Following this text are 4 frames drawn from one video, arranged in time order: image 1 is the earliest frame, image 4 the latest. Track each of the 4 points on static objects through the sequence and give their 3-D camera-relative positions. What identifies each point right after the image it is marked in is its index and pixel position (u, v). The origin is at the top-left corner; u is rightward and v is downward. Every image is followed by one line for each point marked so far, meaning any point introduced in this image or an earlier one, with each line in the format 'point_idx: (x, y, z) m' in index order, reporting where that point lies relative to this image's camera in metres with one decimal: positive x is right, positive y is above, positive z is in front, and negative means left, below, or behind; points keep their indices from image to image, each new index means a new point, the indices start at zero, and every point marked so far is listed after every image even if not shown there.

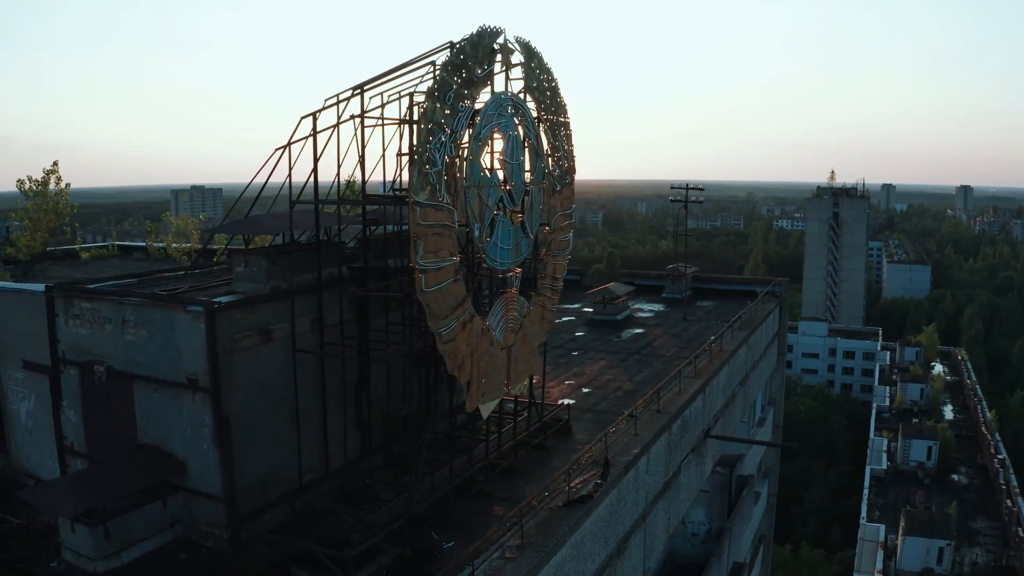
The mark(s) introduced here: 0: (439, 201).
0: (-1.0, +1.2, +10.5) m
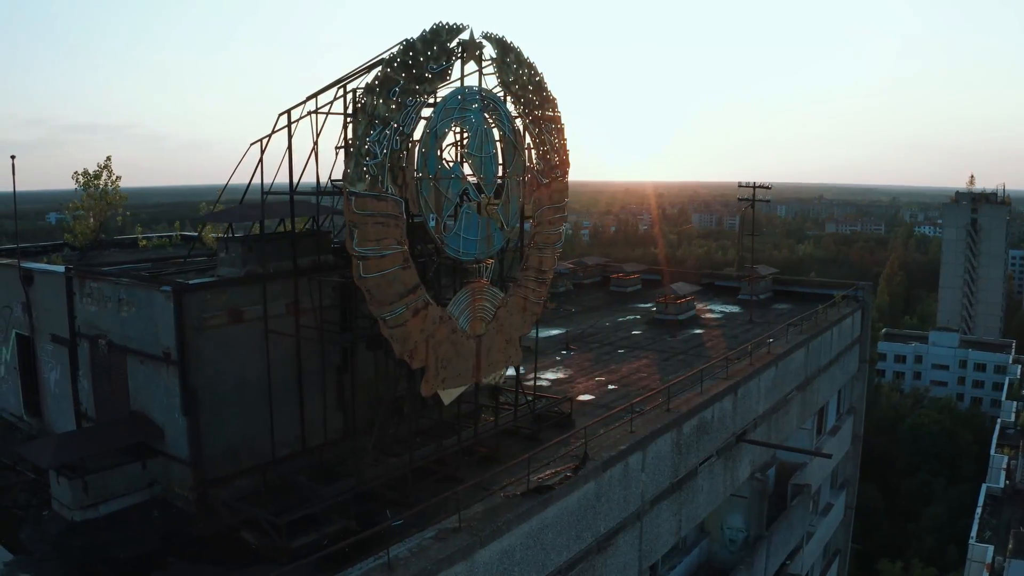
0: (-1.9, +1.4, +11.0) m
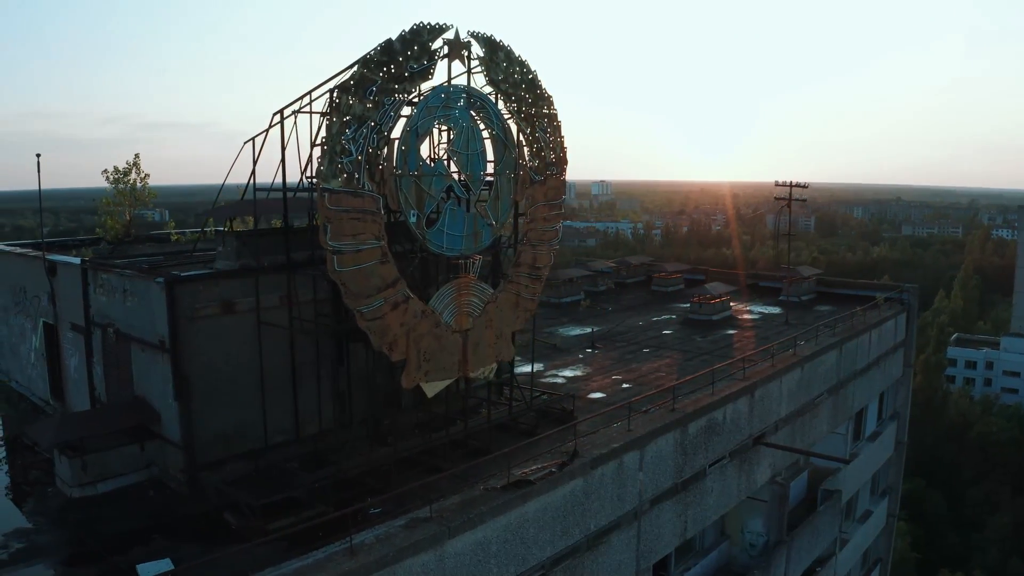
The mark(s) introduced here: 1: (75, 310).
0: (-2.3, +1.5, +11.3) m
1: (-8.8, -0.4, +15.3) m
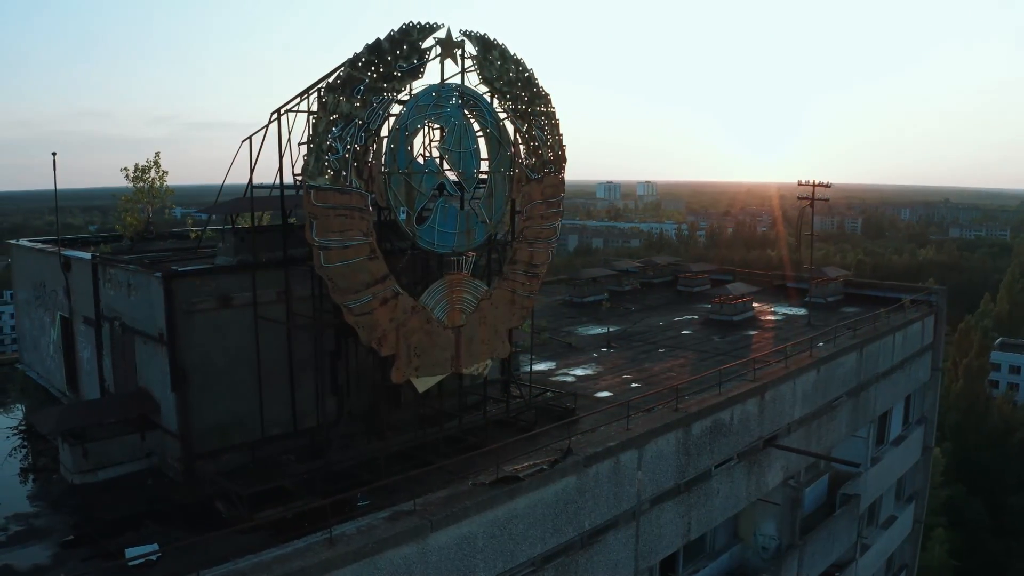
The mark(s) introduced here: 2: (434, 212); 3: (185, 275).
0: (-2.6, +1.6, +11.5) m
1: (-8.9, -0.3, +15.8) m
2: (-1.3, +1.3, +13.2) m
3: (-5.4, +0.2, +12.5) m
